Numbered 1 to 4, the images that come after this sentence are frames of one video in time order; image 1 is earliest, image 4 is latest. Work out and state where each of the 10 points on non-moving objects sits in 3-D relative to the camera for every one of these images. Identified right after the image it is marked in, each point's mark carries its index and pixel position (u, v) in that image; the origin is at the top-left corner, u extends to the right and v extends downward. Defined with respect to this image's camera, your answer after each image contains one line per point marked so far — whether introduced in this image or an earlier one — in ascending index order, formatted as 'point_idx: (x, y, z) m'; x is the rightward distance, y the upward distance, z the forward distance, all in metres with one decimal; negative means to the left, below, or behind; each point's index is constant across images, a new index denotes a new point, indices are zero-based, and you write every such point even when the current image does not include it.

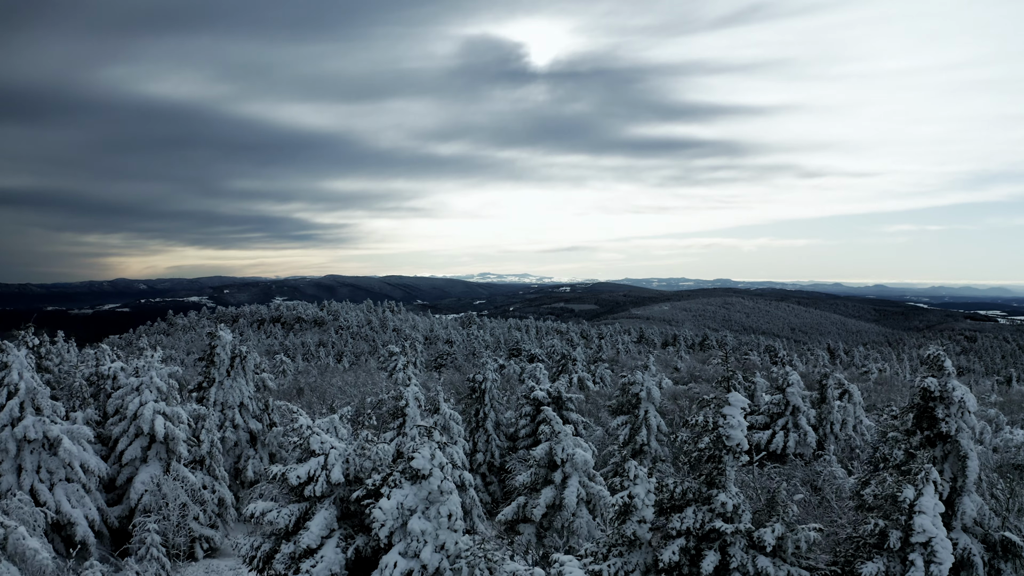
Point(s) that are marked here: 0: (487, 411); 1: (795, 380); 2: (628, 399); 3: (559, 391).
0: (-0.9, -4.4, +18.1) m
1: (+9.5, -3.1, +17.0) m
2: (+3.9, -3.8, +17.1) m
3: (+1.7, -3.7, +18.1) m
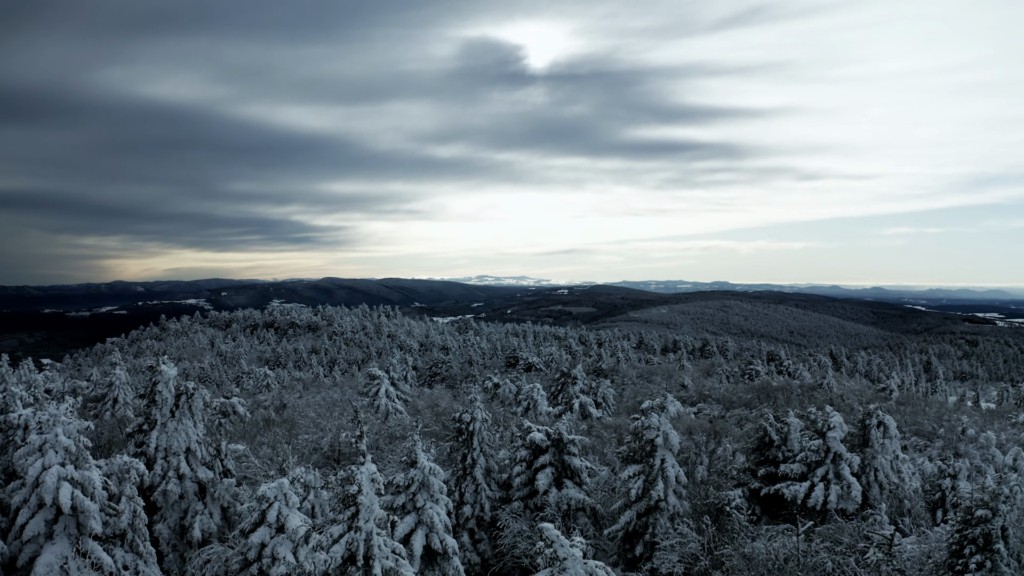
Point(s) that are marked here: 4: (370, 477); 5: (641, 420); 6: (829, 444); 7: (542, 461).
0: (-1.1, -5.1, +15.6) m
1: (+9.3, -3.9, +14.5) m
2: (+3.7, -4.5, +14.6) m
3: (+1.5, -4.4, +15.6) m
4: (-2.6, -3.4, +9.1) m
5: (+3.8, -3.9, +14.6) m
6: (+9.0, -4.4, +14.4) m
7: (+1.1, -5.6, +16.7) m
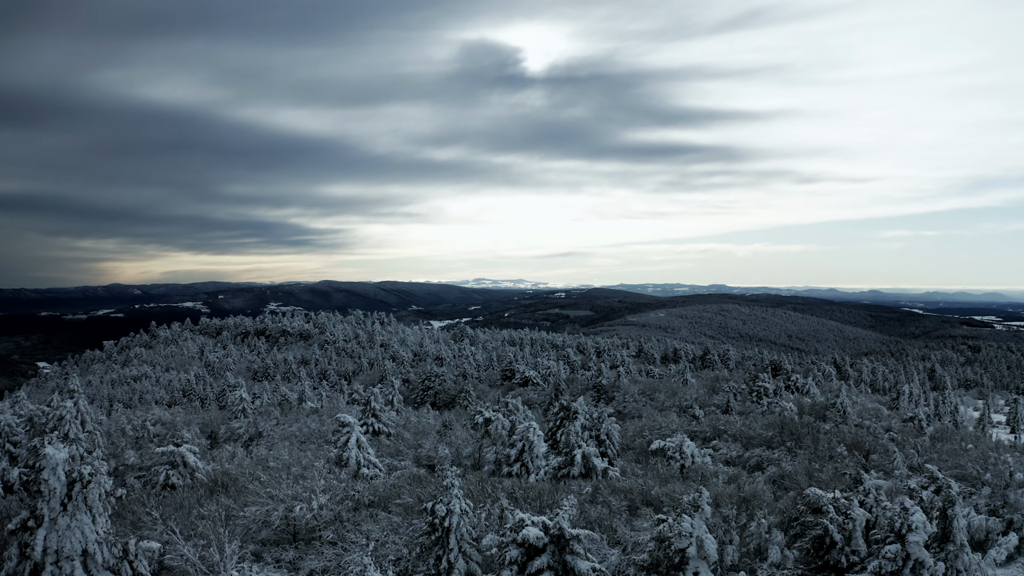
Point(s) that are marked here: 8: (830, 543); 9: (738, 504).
0: (-1.4, -6.5, +12.3) m
1: (+9.0, -5.2, +11.2) m
2: (+3.4, -5.9, +11.3) m
3: (+1.2, -5.8, +12.3) m
4: (-2.8, -4.7, +5.8) m
5: (+3.5, -5.2, +11.3) m
6: (+8.7, -5.8, +11.2) m
7: (+0.8, -6.9, +13.4) m
8: (+7.8, -6.3, +12.5) m
9: (+7.9, -7.6, +17.7) m
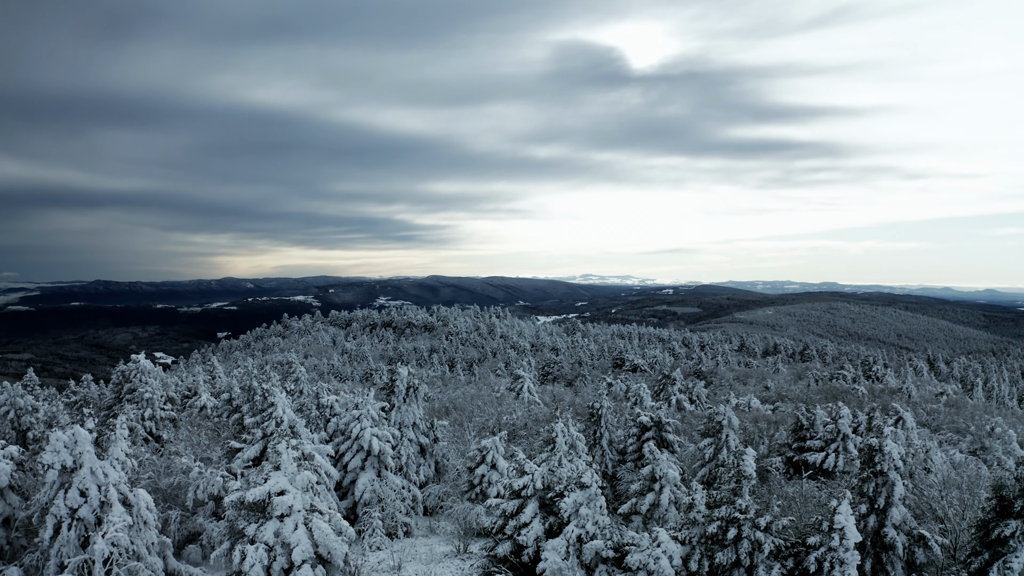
0: (+4.4, -7.0, +24.9) m
1: (+14.5, -5.9, +21.9) m
2: (+9.0, -6.5, +23.0) m
3: (+7.0, -6.4, +24.4) m
4: (+1.8, -5.2, +18.8) m
5: (+9.1, -5.8, +23.0) m
6: (+14.2, -6.5, +21.8) m
7: (+6.8, -7.5, +25.6) m
8: (+13.5, -6.9, +23.3) m
9: (+14.6, -8.2, +28.4) m
